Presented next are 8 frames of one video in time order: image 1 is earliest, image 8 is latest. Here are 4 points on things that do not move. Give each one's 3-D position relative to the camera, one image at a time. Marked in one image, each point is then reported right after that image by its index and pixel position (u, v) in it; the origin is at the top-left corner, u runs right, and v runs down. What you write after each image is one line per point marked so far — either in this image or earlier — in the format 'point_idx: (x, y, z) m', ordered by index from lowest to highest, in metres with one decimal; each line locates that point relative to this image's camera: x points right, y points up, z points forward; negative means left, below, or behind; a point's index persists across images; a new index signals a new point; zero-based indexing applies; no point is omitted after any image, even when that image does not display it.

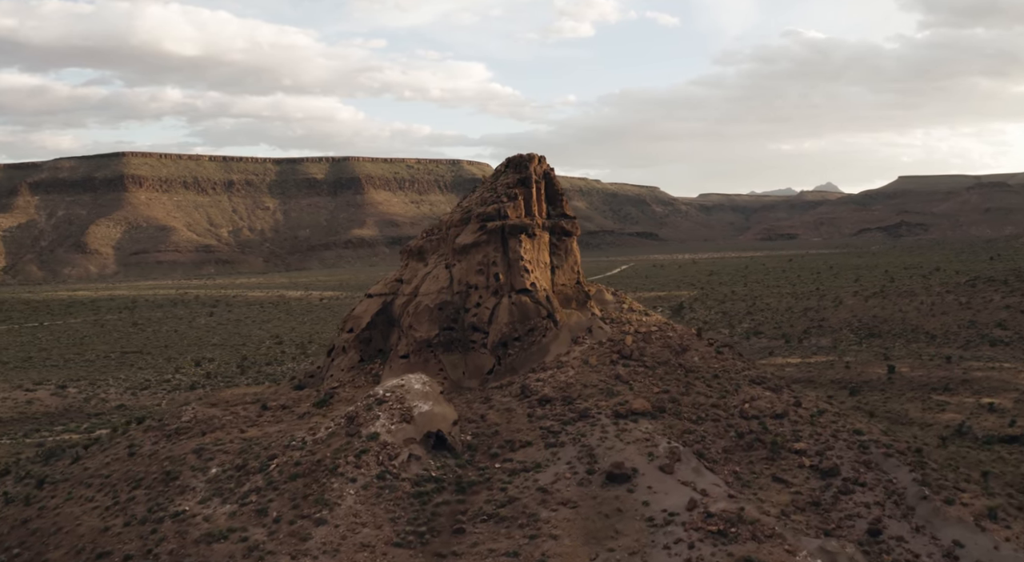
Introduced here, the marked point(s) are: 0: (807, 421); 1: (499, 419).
0: (+6.9, -3.3, +19.0) m
1: (-0.3, -3.1, +18.3) m
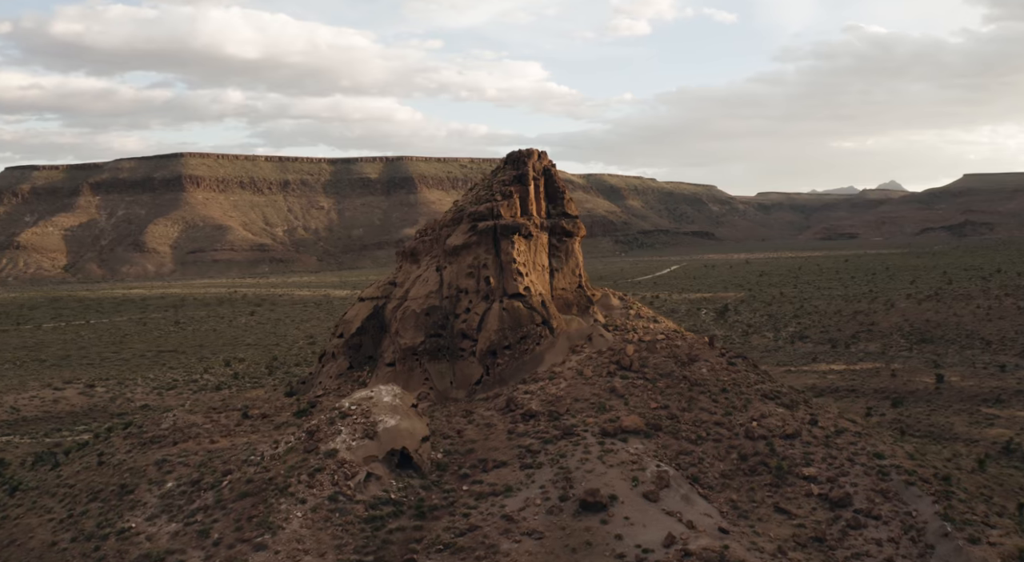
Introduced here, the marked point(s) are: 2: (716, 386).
0: (+6.5, -3.4, +17.2) m
1: (-0.8, -3.2, +16.9) m
2: (+4.8, -2.5, +19.1) m
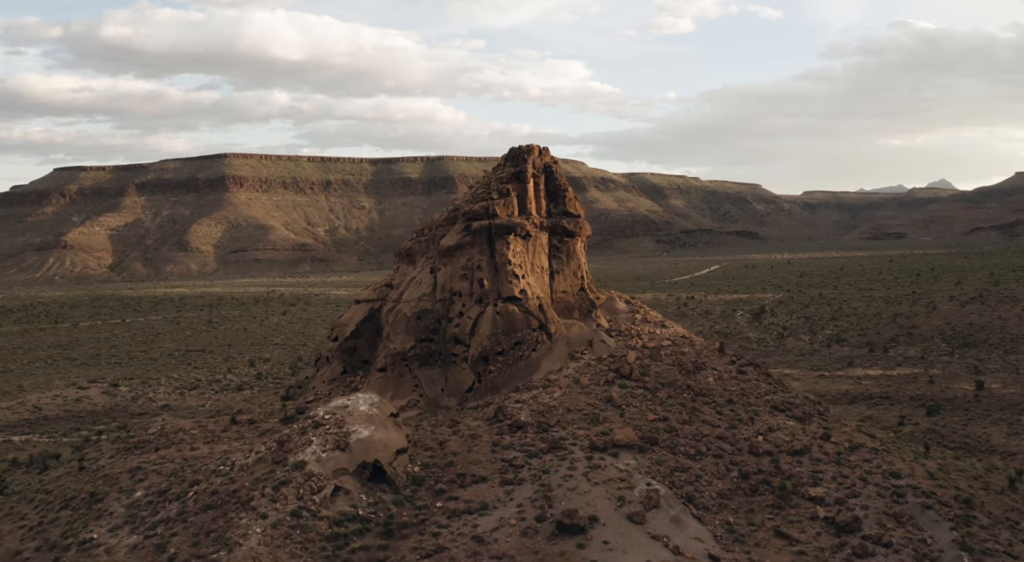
0: (+6.2, -3.5, +15.9) m
1: (-1.0, -3.2, +15.9) m
2: (+4.6, -2.5, +17.9) m
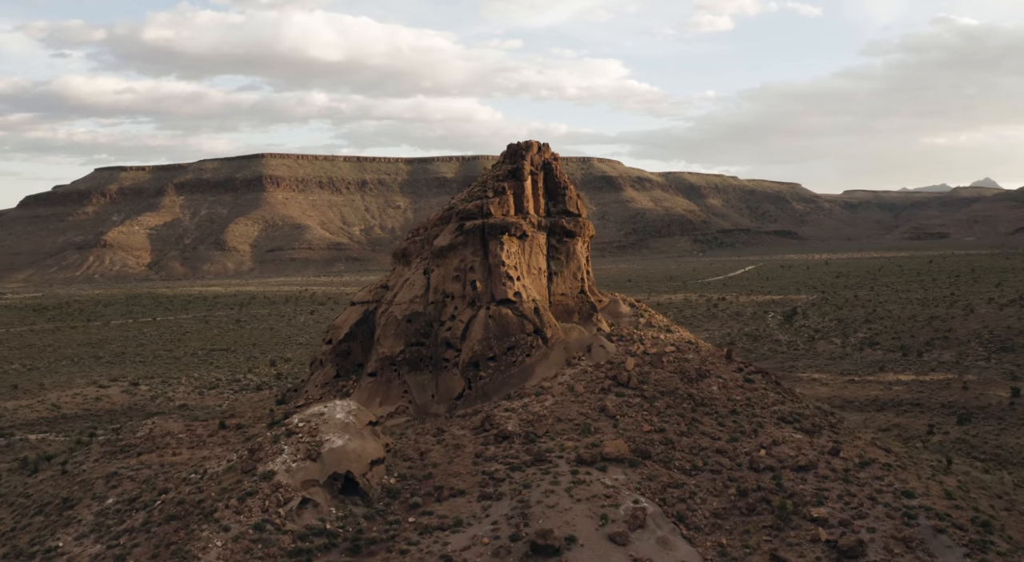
0: (+5.9, -3.5, +14.8) m
1: (-1.3, -3.3, +15.2) m
2: (+4.4, -2.6, +16.9) m
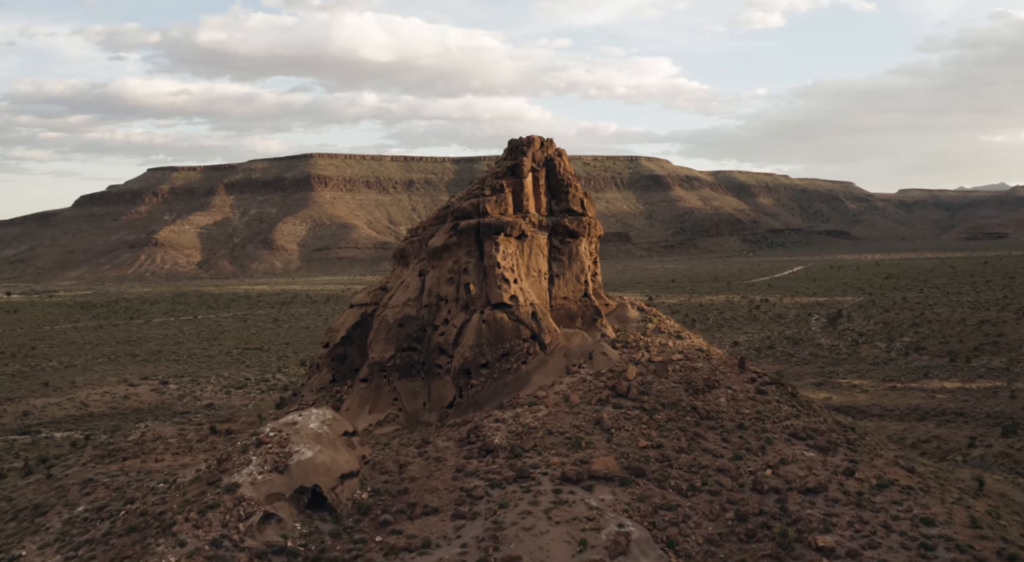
0: (+5.6, -3.6, +13.5) m
1: (-1.6, -3.3, +14.3) m
2: (+4.2, -2.7, +15.7) m
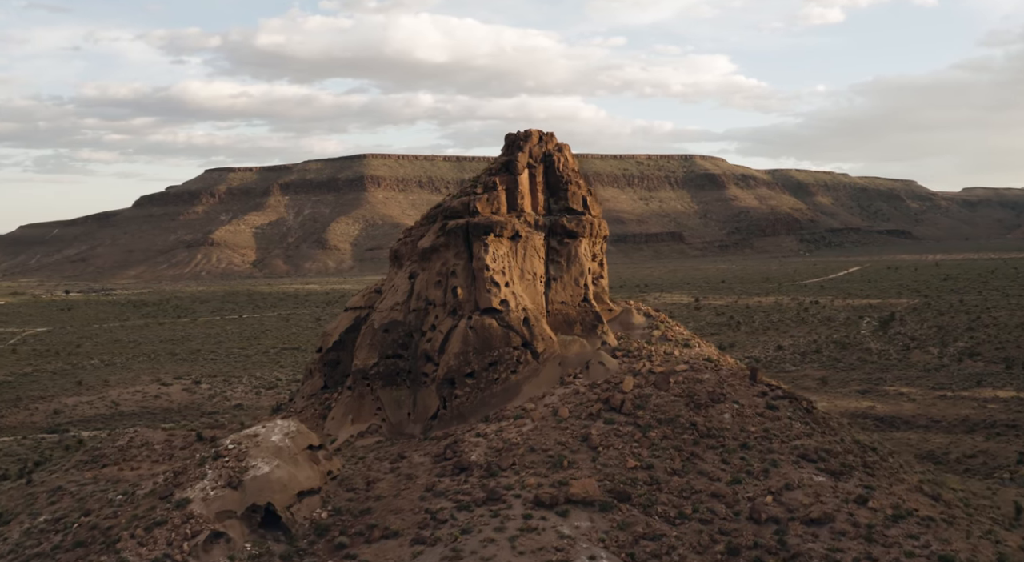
0: (+5.2, -3.7, +12.1) m
1: (-2.0, -3.4, +13.3) m
2: (+3.9, -2.8, +14.3) m
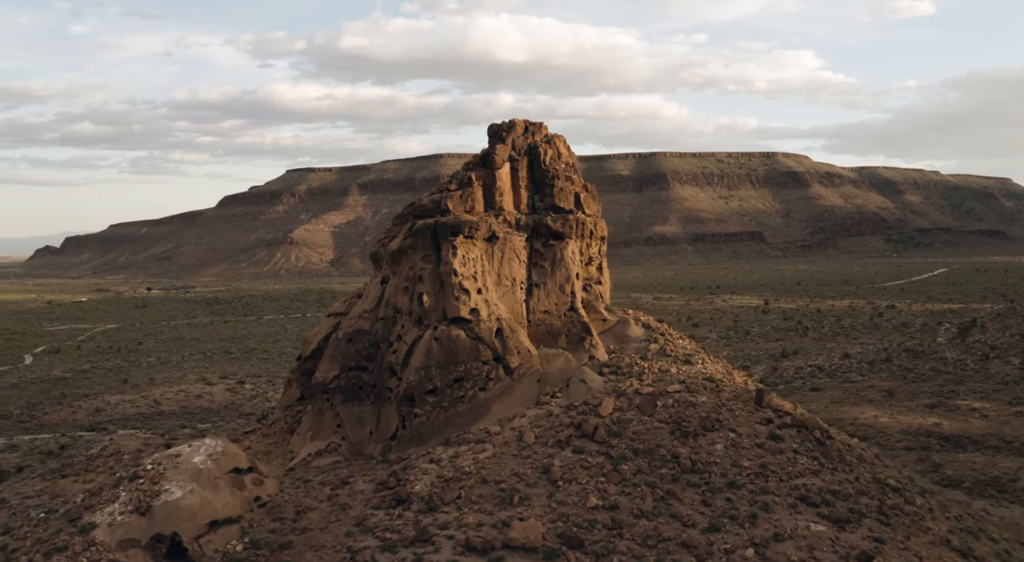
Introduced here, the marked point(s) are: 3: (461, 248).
0: (+4.2, -3.9, +9.9) m
1: (-2.8, -3.5, +11.8) m
2: (+3.2, -2.9, +12.3) m
3: (-0.9, +0.6, +14.8) m
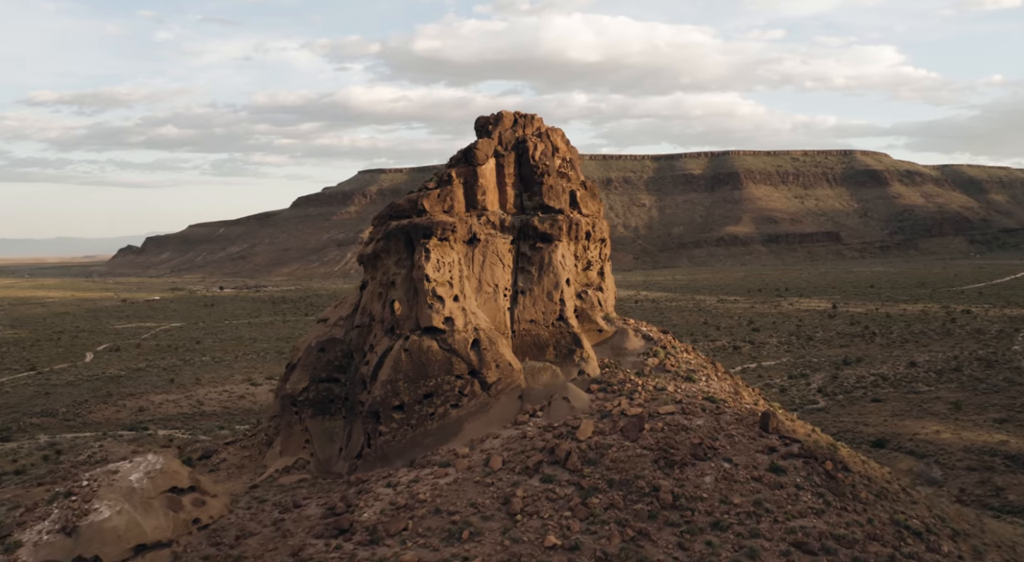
0: (+3.4, -4.0, +8.3) m
1: (-3.4, -3.6, +10.8) m
2: (+2.6, -3.0, +10.8) m
3: (-1.2, +0.5, +13.6) m
